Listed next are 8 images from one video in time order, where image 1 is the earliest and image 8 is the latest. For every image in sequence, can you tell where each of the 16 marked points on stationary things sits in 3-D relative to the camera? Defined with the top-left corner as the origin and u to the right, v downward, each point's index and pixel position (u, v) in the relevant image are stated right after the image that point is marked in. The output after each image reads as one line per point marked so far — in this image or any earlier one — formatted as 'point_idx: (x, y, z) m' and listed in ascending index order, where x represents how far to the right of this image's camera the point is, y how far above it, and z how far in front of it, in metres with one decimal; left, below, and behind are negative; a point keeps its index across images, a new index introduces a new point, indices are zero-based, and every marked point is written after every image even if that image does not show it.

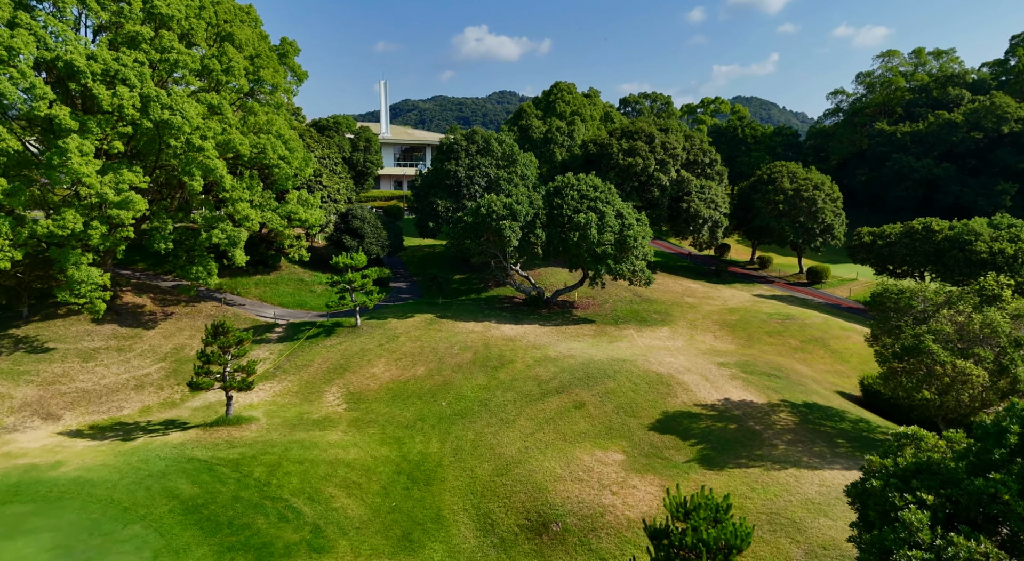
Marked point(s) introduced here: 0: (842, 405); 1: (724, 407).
0: (+10.2, -3.8, +18.5) m
1: (+6.3, -3.8, +17.7) m
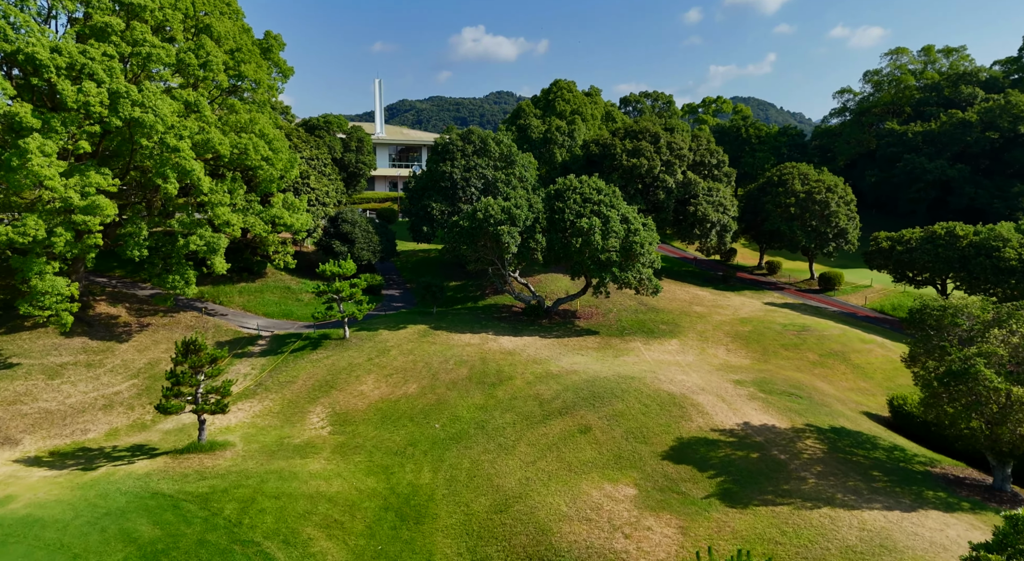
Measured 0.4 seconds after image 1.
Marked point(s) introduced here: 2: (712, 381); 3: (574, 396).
0: (+10.2, -4.2, +16.9) m
1: (+6.3, -4.1, +16.2) m
2: (+6.5, -3.3, +19.4) m
3: (+2.0, -3.7, +19.0) m
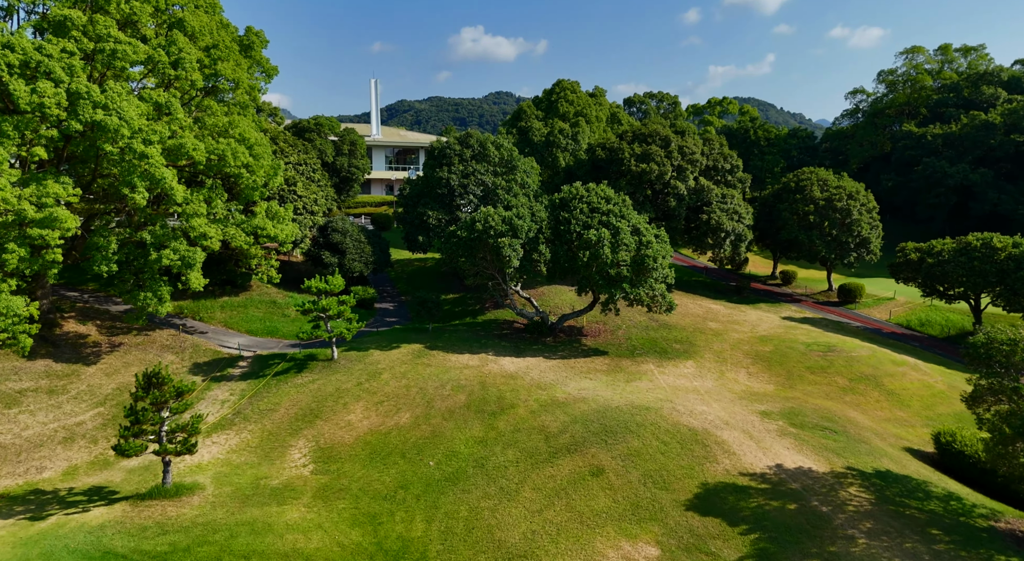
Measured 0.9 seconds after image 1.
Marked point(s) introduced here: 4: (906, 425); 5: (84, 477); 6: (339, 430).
0: (+10.3, -4.8, +15.1) m
1: (+6.4, -4.7, +14.3) m
2: (+6.6, -3.9, +17.5) m
3: (+2.0, -4.3, +17.1) m
4: (+12.0, -4.4, +18.2) m
5: (-12.0, -5.5, +16.8) m
6: (-5.4, -4.7, +18.6) m
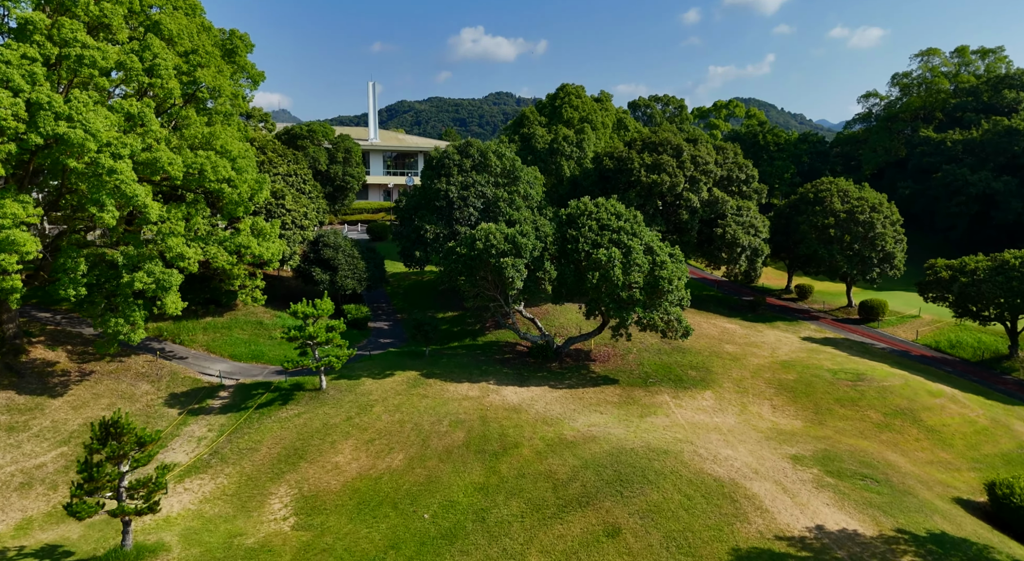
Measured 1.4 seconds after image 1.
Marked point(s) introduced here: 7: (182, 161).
0: (+10.4, -5.6, +13.3) m
1: (+6.5, -5.5, +12.6) m
2: (+6.7, -4.7, +15.8) m
3: (+2.1, -5.1, +15.4) m
4: (+12.1, -5.2, +16.4) m
5: (-11.9, -6.3, +15.0) m
6: (-5.3, -5.5, +16.9) m
7: (-10.7, +3.9, +19.3) m
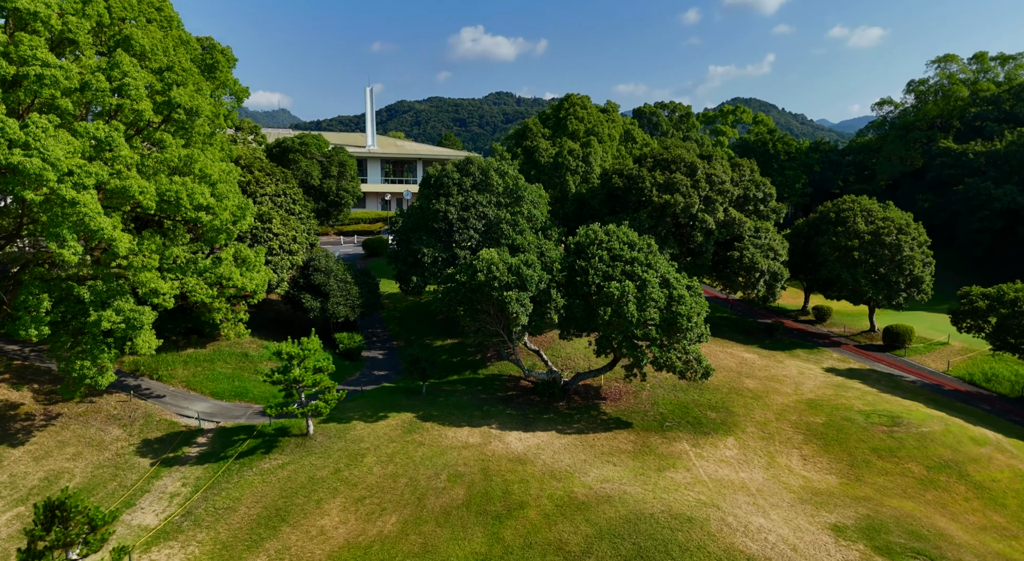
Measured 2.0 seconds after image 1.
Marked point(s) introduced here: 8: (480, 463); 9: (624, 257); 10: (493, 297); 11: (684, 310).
0: (+10.5, -6.7, +11.6) m
1: (+6.6, -6.7, +10.8) m
2: (+6.8, -5.8, +14.0) m
3: (+2.3, -6.3, +13.7) m
4: (+12.2, -6.3, +14.7) m
5: (-11.8, -7.5, +13.3) m
6: (-5.2, -6.6, +15.2) m
7: (-10.6, +2.7, +17.6) m
8: (-1.0, -5.4, +17.7) m
9: (+3.7, +0.8, +19.6) m
10: (-0.6, -0.5, +19.6) m
11: (+5.4, -0.9, +18.7) m
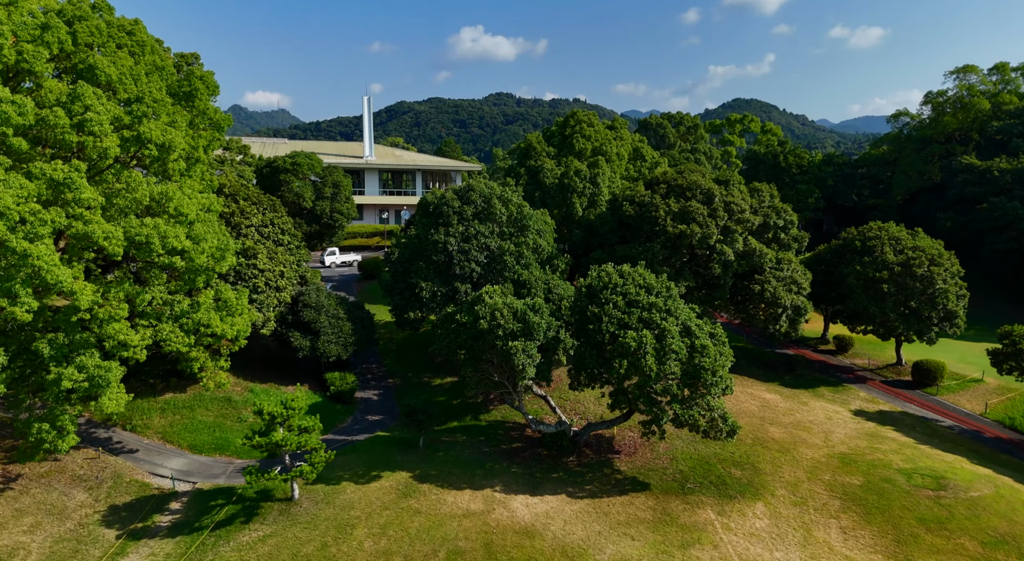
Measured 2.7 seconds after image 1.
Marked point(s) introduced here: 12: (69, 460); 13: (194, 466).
0: (+10.7, -8.1, +9.8) m
1: (+6.8, -8.1, +9.1) m
2: (+7.0, -7.2, +12.3) m
3: (+2.4, -7.7, +11.9) m
4: (+12.4, -7.7, +12.9) m
5: (-11.6, -8.9, +11.5) m
6: (-5.0, -8.0, +13.4) m
7: (-10.4, +1.3, +15.8) m
8: (-0.8, -6.8, +15.9) m
9: (+3.8, -0.6, +17.9) m
10: (-0.4, -2.0, +17.9) m
11: (+5.6, -2.3, +17.0) m
12: (-13.7, -5.6, +18.5) m
13: (-10.2, -5.9, +19.2) m
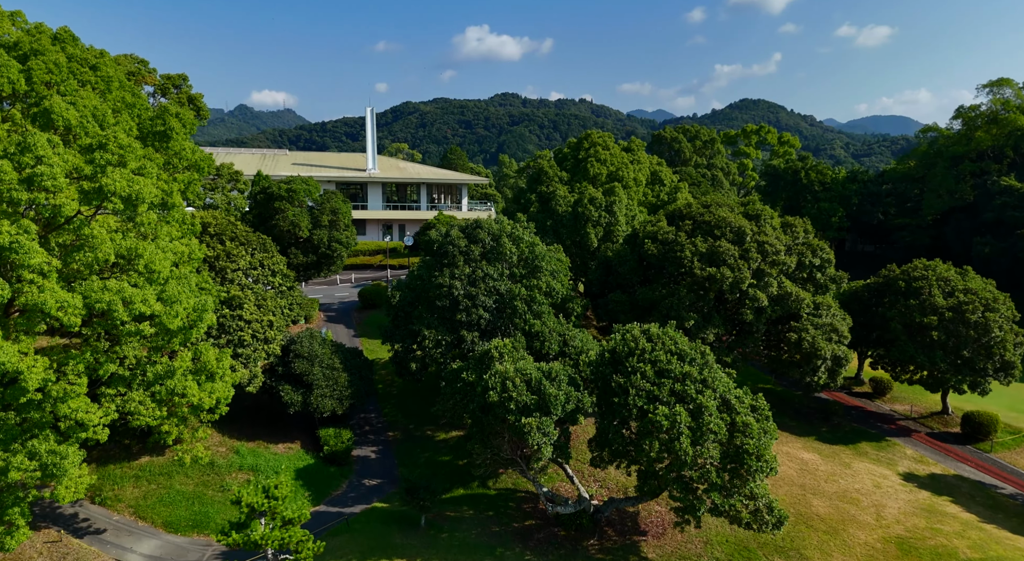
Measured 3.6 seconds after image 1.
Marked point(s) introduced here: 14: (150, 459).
0: (+11.0, -9.9, +7.6) m
1: (+7.1, -9.8, +6.8) m
2: (+7.3, -9.0, +10.0) m
3: (+2.8, -9.4, +9.7) m
4: (+12.7, -9.5, +10.7) m
5: (-11.3, -10.6, +9.5) m
6: (-4.7, -9.8, +11.3) m
7: (-10.0, -0.4, +13.8) m
8: (-0.4, -8.6, +13.8) m
9: (+4.2, -2.4, +15.7) m
10: (-0.1, -3.7, +15.7) m
11: (+5.9, -4.1, +14.8) m
12: (-13.4, -7.3, +16.5) m
13: (-9.8, -7.6, +17.1) m
14: (-12.0, -5.9, +19.8) m
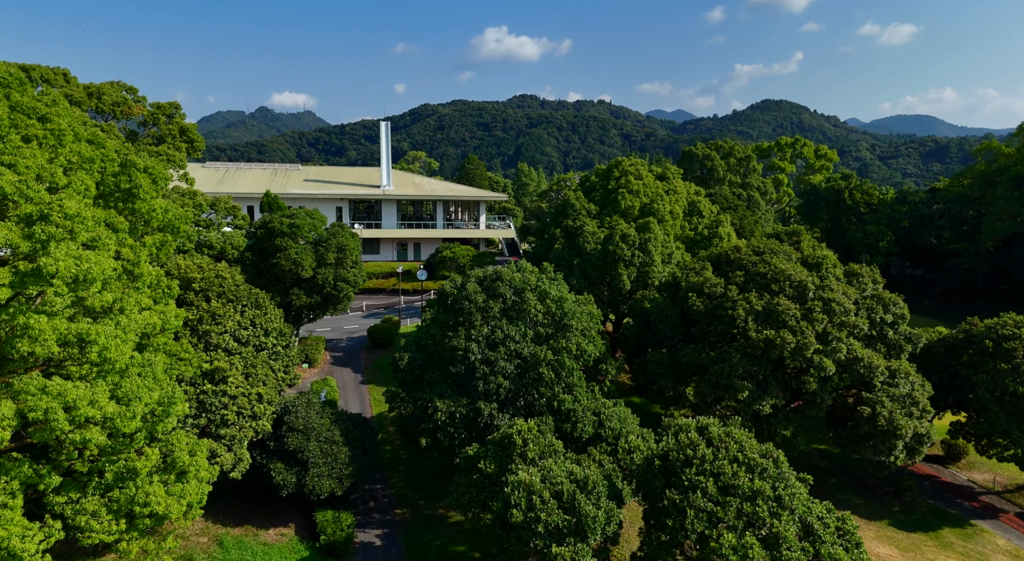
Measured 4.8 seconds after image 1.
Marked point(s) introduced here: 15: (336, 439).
0: (+11.3, -11.9, +4.4) m
1: (+7.4, -11.8, +3.7) m
2: (+7.7, -11.0, +6.9) m
3: (+3.2, -11.4, +6.7) m
4: (+13.2, -11.5, +7.4) m
5: (-10.9, -12.6, +6.9) m
6: (-4.2, -11.7, +8.5) m
7: (-9.5, -2.4, +11.2) m
8: (+0.1, -10.5, +10.9) m
9: (+4.8, -4.4, +12.7) m
10: (+0.5, -5.7, +12.8) m
11: (+6.5, -6.1, +11.7) m
12: (-12.7, -9.3, +14.0) m
13: (-9.2, -9.6, +14.5) m
14: (-11.3, -7.9, +17.3) m
15: (-5.8, -5.2, +19.5) m
